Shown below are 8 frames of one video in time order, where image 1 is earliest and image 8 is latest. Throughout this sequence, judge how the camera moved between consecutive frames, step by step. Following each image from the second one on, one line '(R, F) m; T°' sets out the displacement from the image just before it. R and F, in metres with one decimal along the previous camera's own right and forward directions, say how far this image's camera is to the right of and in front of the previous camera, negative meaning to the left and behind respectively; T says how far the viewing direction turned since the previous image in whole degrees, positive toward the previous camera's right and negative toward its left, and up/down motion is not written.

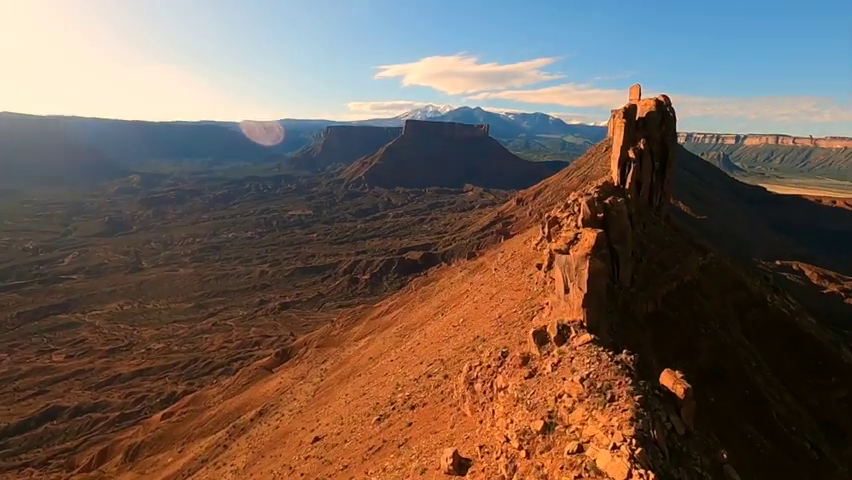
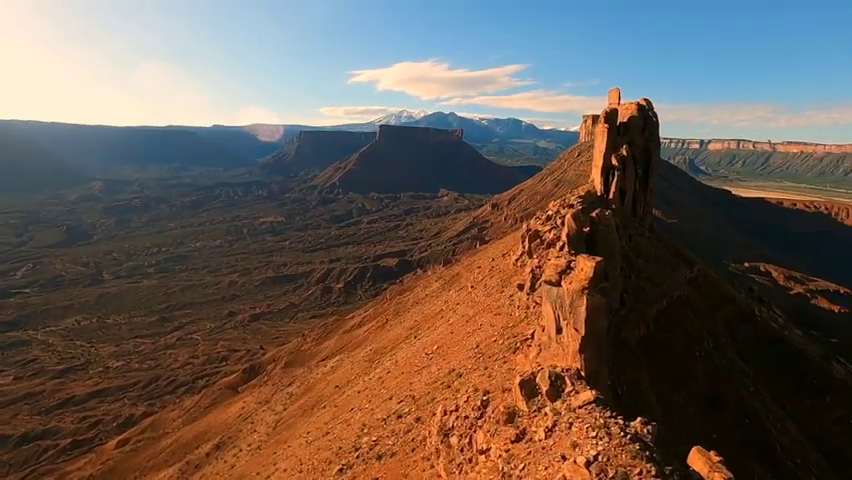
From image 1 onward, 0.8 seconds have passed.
(+0.2, +1.5) m; +3°
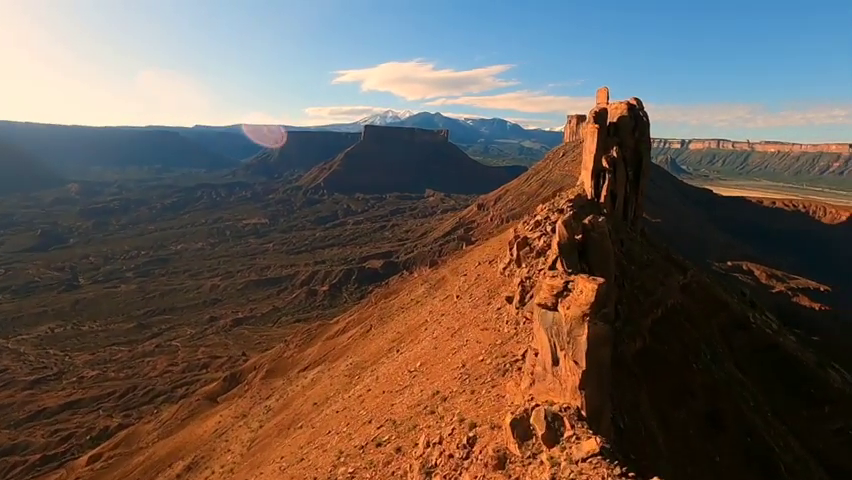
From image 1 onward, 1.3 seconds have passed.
(+0.1, +0.9) m; +1°
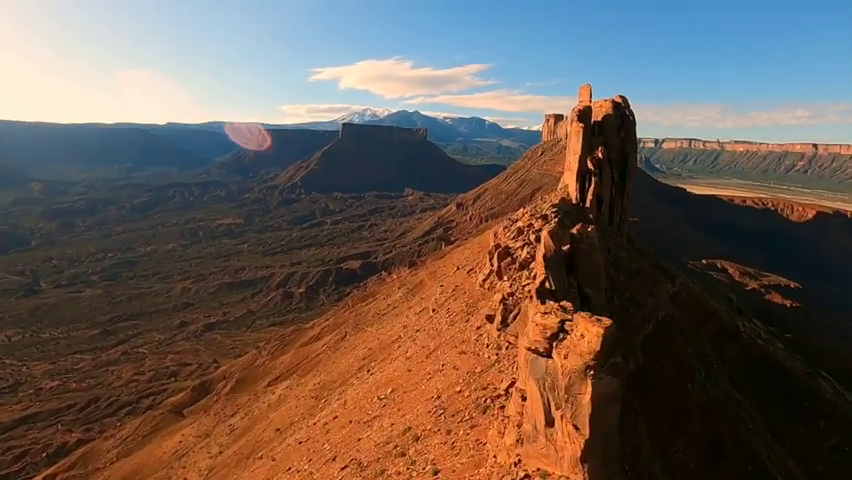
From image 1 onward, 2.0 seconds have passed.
(+0.2, +1.3) m; +2°
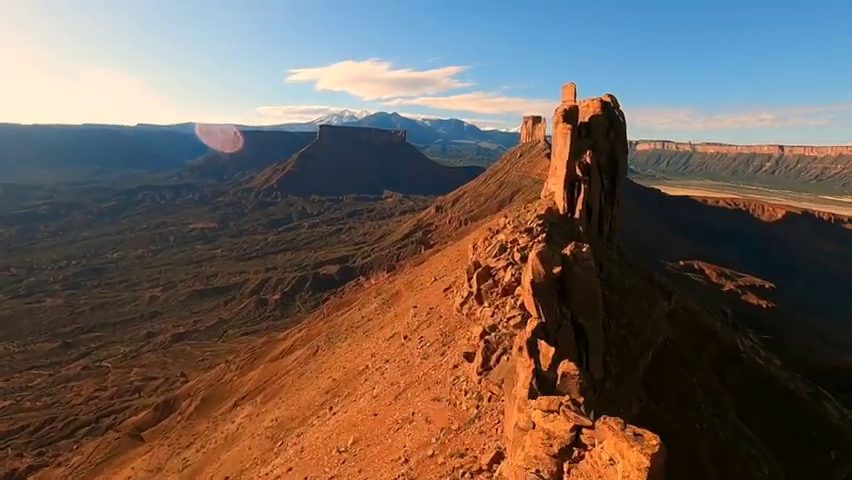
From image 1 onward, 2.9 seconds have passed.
(+0.2, +1.7) m; +2°
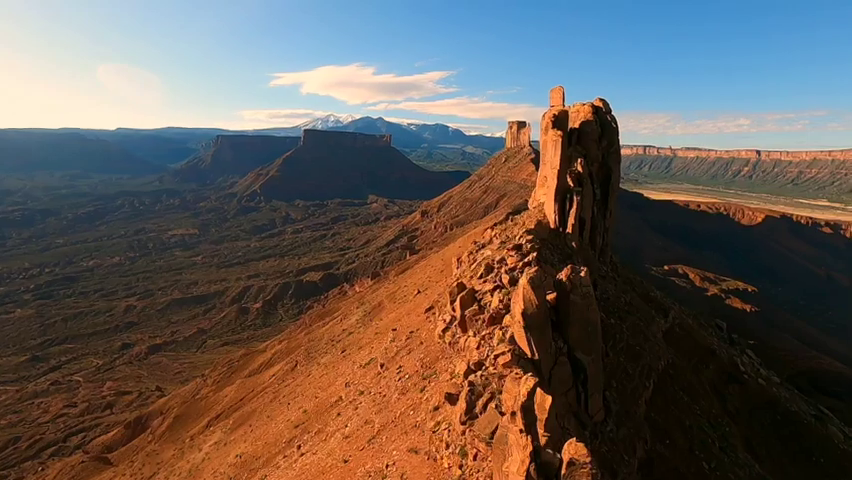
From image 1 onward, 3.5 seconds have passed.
(+0.1, +1.2) m; +1°
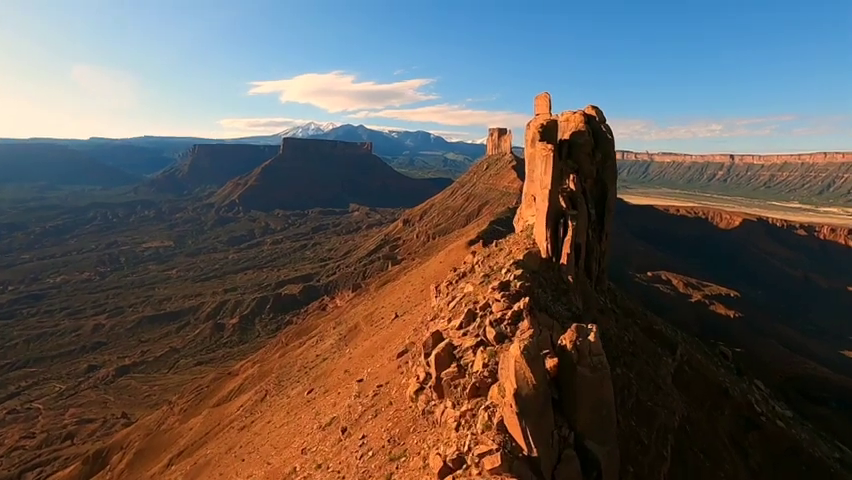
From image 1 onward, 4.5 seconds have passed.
(+0.2, +1.9) m; +2°
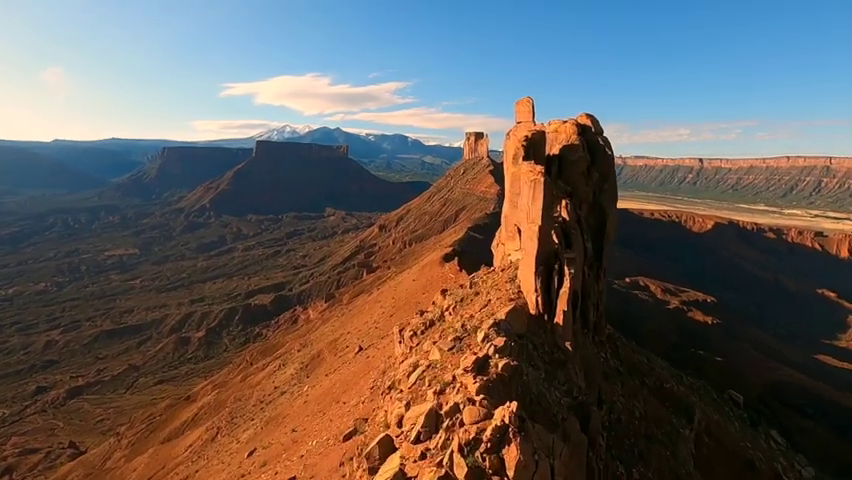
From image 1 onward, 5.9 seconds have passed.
(+0.3, +2.5) m; +2°
